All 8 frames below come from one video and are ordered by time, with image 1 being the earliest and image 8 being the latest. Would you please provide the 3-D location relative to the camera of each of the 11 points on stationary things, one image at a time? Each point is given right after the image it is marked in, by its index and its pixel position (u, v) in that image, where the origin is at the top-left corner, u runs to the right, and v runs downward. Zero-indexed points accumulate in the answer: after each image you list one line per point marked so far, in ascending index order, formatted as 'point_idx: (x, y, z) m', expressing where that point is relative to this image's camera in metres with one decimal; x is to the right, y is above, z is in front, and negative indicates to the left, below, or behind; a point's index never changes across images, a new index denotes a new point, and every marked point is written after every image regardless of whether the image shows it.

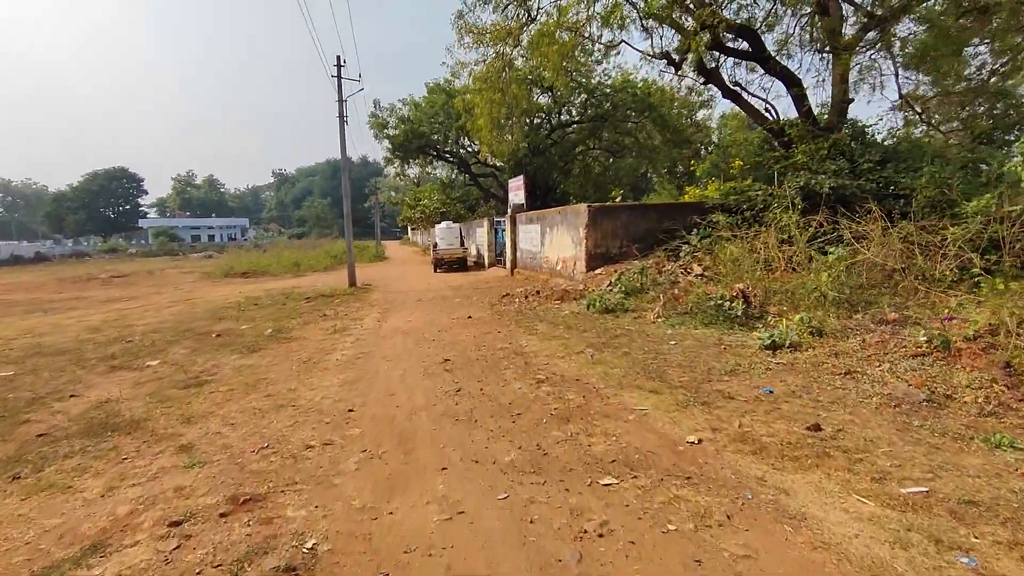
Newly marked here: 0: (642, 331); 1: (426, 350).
0: (+1.8, -0.6, +7.6) m
1: (-1.1, -0.8, +7.5) m
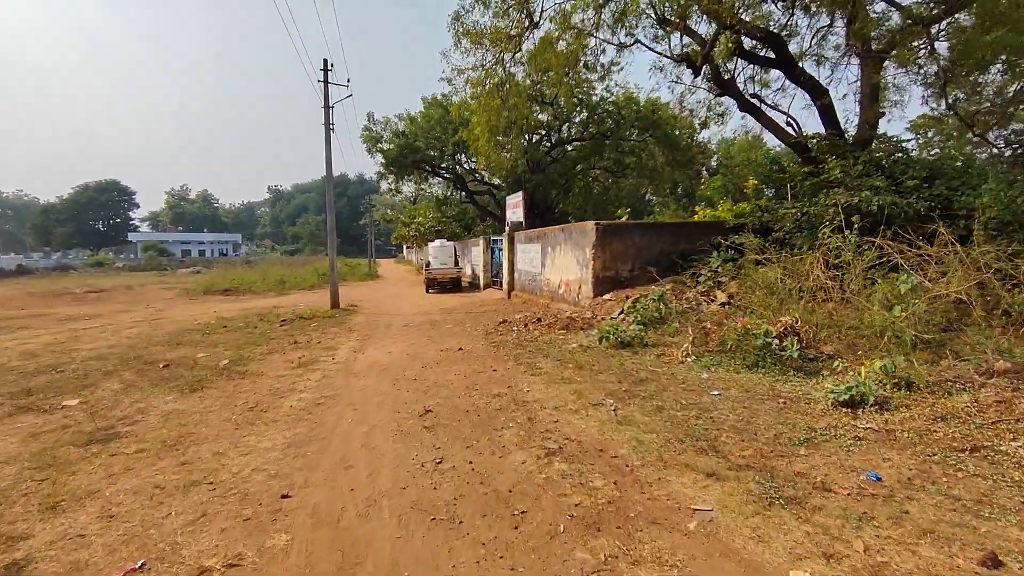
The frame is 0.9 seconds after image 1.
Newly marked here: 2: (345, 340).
0: (+1.8, -1.0, +6.2) m
1: (-1.2, -1.2, +6.0) m
2: (-3.1, -1.0, +10.5) m
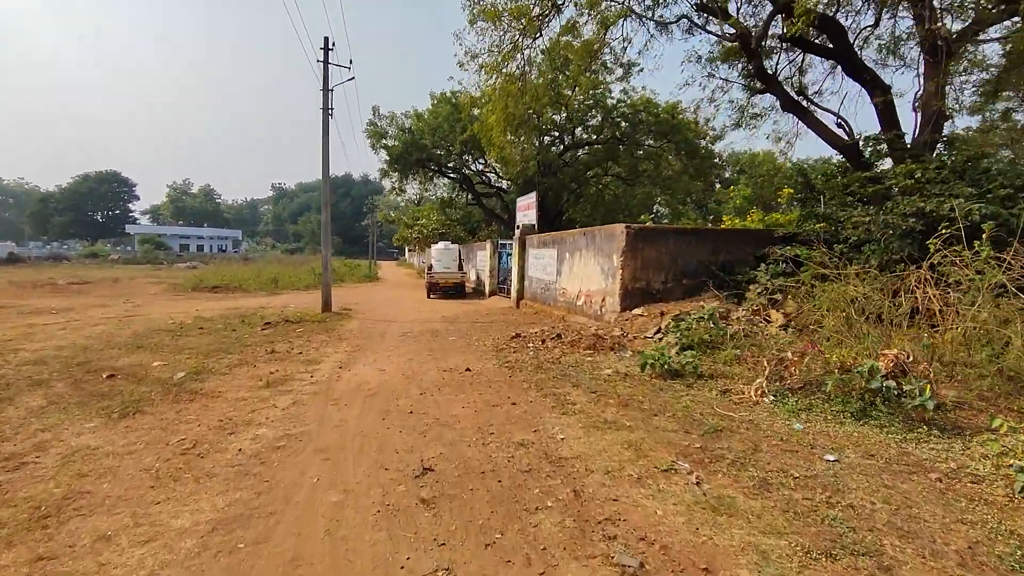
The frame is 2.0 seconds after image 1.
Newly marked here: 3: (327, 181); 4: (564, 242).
0: (+2.0, -1.1, +4.6) m
1: (-0.9, -1.2, +4.5) m
2: (-2.9, -1.0, +9.0) m
3: (-5.1, +3.0, +15.6) m
4: (+1.2, +1.1, +13.3) m
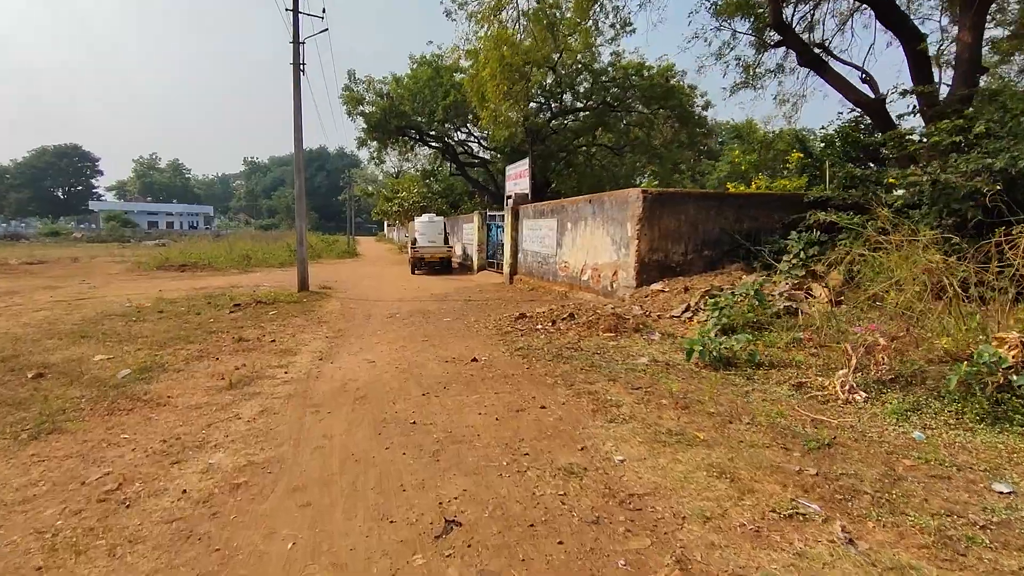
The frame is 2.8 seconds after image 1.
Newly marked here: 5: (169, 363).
0: (+2.3, -0.9, +3.6) m
1: (-0.7, -1.1, +3.3) m
2: (-2.8, -0.7, +7.7) m
3: (-5.3, +3.5, +14.1) m
4: (+1.2, +1.7, +12.2) m
5: (-3.8, -0.8, +6.3) m
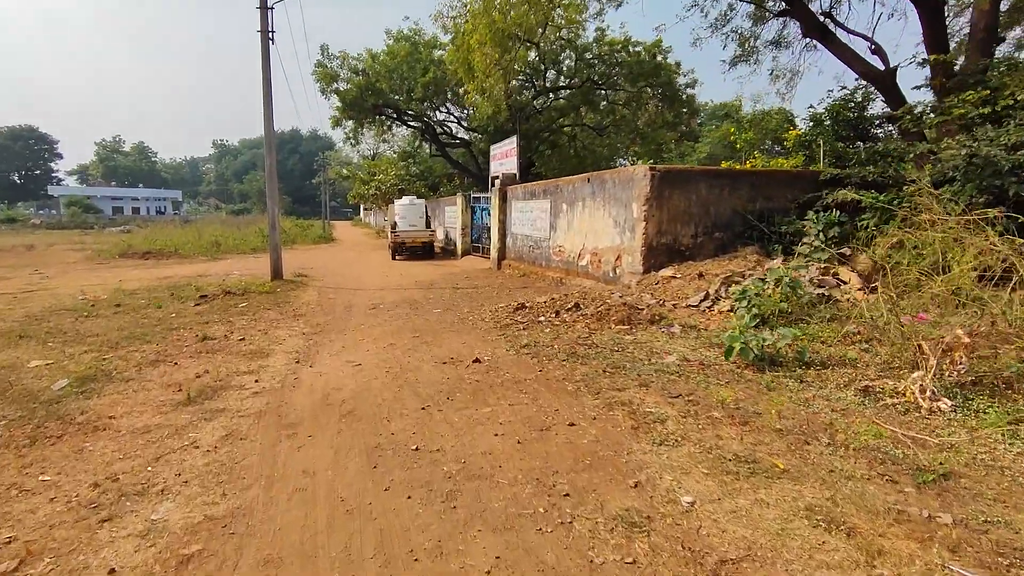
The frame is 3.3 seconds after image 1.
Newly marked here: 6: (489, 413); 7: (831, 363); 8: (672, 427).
0: (+2.4, -0.9, +2.9) m
1: (-0.5, -1.0, +2.5) m
2: (-2.8, -0.6, +6.9) m
3: (-5.6, +3.8, +13.0) m
4: (+1.0, +2.0, +11.3) m
5: (-3.8, -0.8, +5.4) m
6: (-0.2, -0.9, +3.9) m
7: (+2.6, -0.6, +4.6) m
8: (+1.0, -0.9, +3.5) m
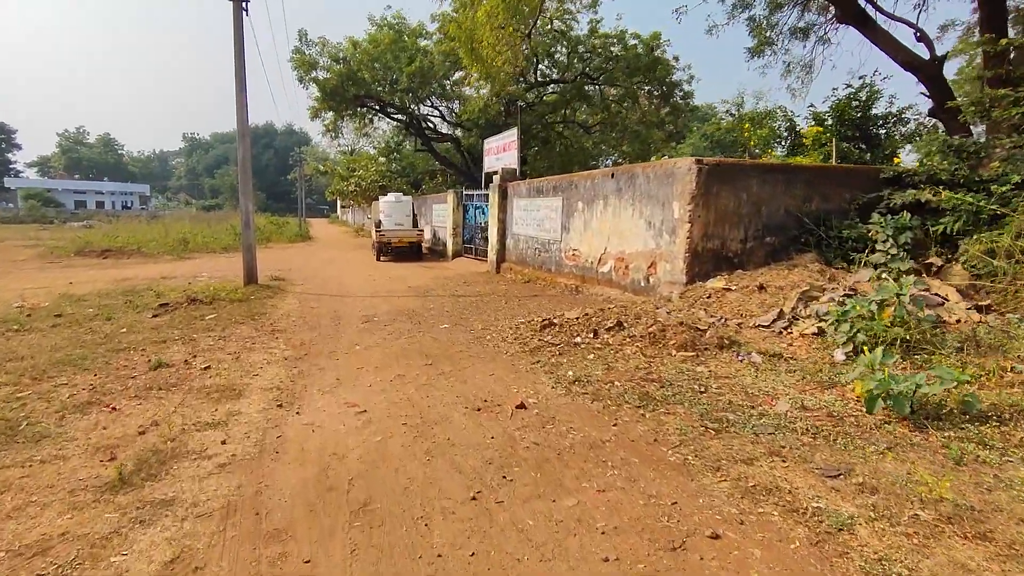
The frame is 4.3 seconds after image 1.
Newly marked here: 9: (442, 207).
0: (+2.9, -1.1, +1.7) m
1: (0.0, -1.2, +1.2) m
2: (-2.4, -0.7, +5.5) m
3: (-5.4, +3.7, +11.5) m
4: (+1.1, +1.8, +10.1) m
5: (-3.4, -0.9, +3.9) m
6: (+0.3, -1.0, +2.6) m
7: (+3.0, -0.8, +3.4) m
8: (+1.5, -1.0, +2.3) m
9: (-2.5, +2.9, +19.9) m
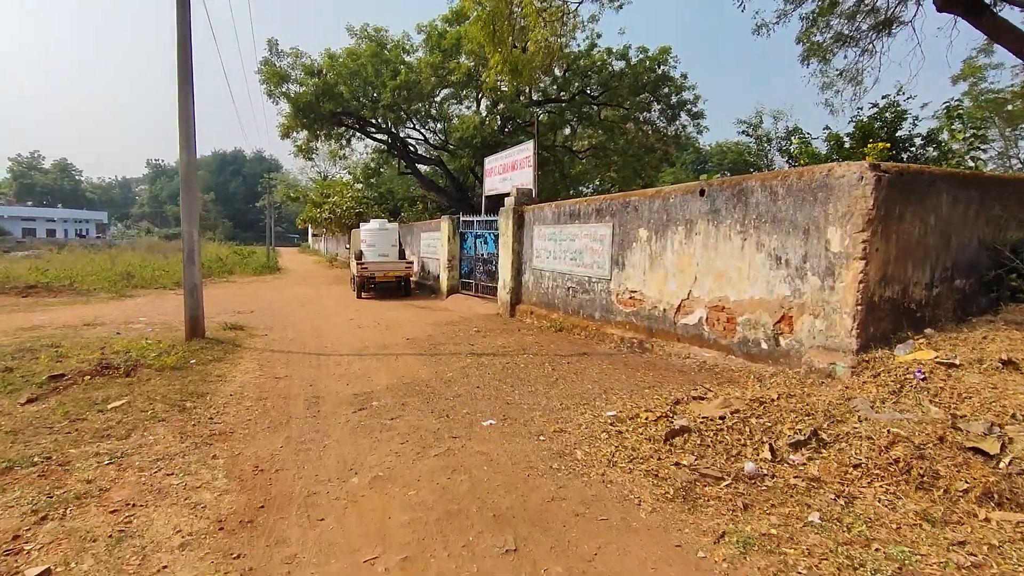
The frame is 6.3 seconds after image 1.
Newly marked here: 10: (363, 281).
0: (+3.9, -1.4, -0.8) m
1: (+1.0, -1.5, -1.4) m
2: (-1.7, -1.2, +2.7) m
3: (-5.0, +2.9, +8.8) m
4: (+1.7, +1.1, +7.6) m
5: (-2.5, -1.3, +1.1) m
6: (+1.2, -1.4, 0.0) m
7: (+3.9, -1.2, +0.9) m
8: (+2.4, -1.4, -0.3) m
9: (-2.4, +1.6, +17.3) m
10: (-4.2, +0.2, +15.8) m
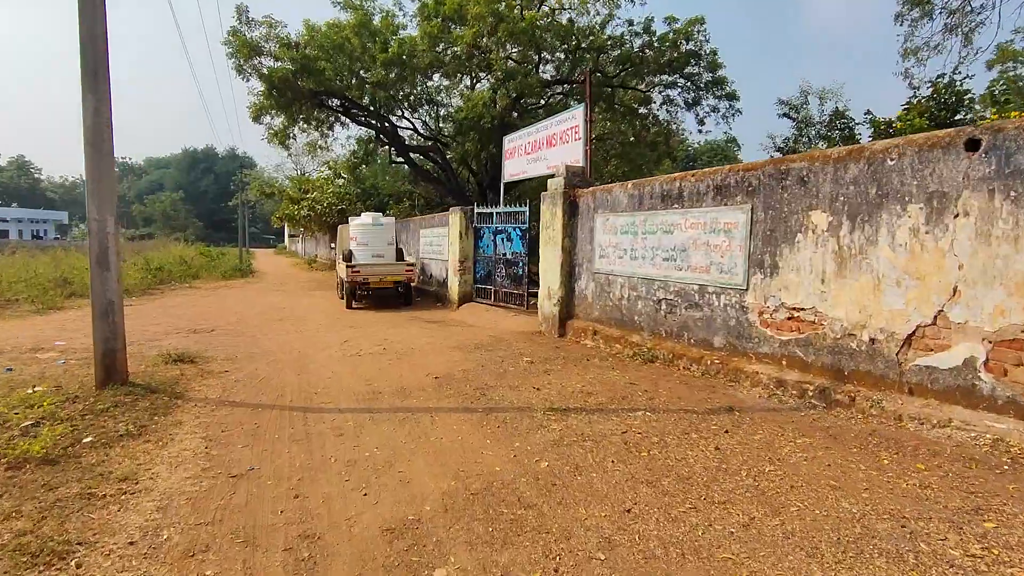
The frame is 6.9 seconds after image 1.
0: (+5.1, -1.5, -3.4) m
1: (+2.2, -1.6, -4.1) m
2: (-0.6, -1.4, -0.1) m
3: (-4.2, +2.7, +5.8) m
4: (+2.5, +0.9, +4.9) m
5: (-1.4, -1.5, -1.7) m
6: (+2.4, -1.5, -2.8) m
7: (+5.0, -1.3, -1.7) m
8: (+3.6, -1.5, -3.0) m
9: (-1.9, +1.4, +14.5) m
10: (-3.6, 0.0, +12.9) m
